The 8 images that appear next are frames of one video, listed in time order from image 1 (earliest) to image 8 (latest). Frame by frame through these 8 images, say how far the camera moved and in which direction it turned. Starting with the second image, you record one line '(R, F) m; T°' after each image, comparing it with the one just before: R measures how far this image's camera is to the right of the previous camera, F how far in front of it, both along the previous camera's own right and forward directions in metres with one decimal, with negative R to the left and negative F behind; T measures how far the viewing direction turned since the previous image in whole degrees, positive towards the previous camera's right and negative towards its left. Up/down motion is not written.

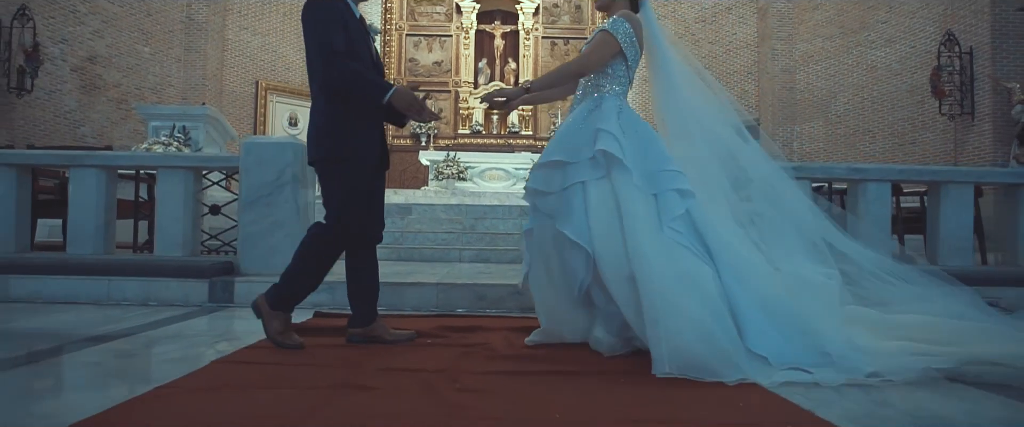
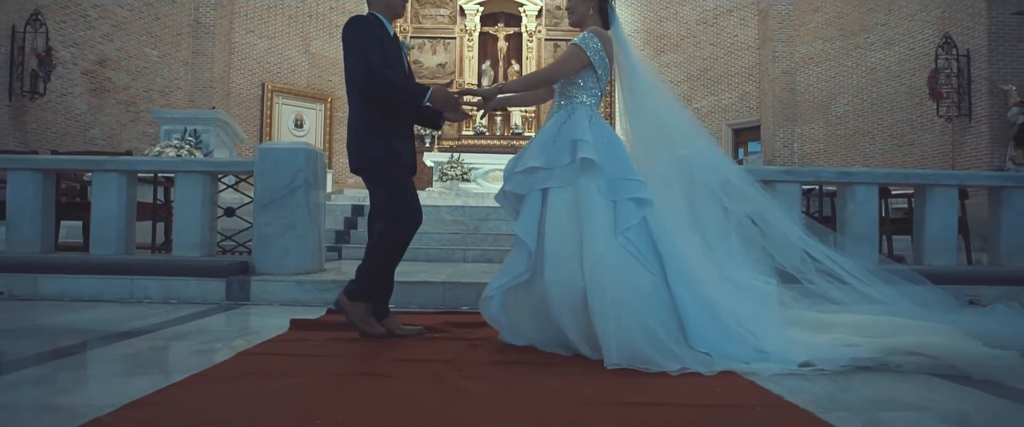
(0.0, -0.2) m; 0°
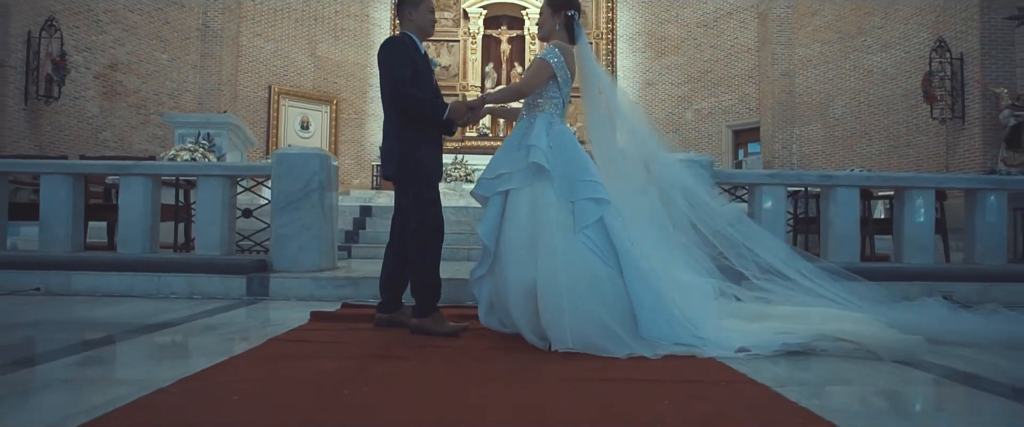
(0.0, -0.3) m; 0°
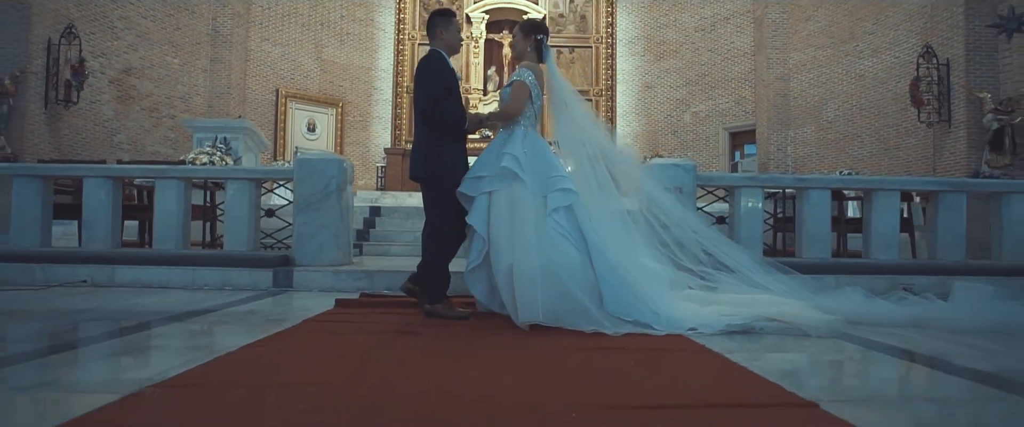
(0.0, -0.4) m; 0°
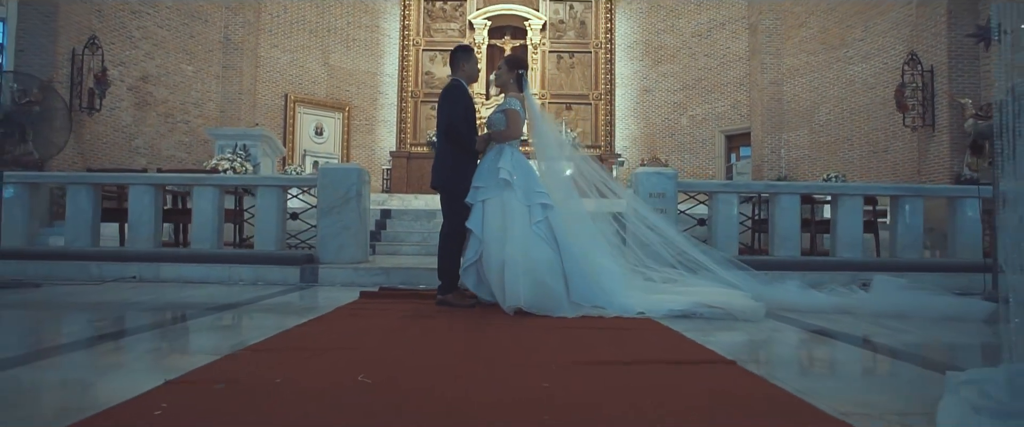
(0.0, -0.6) m; 0°
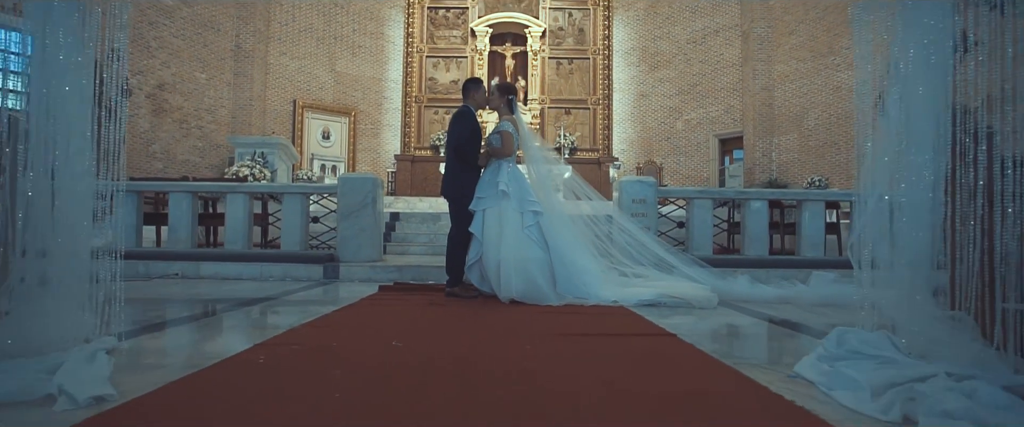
(0.0, -0.7) m; 0°
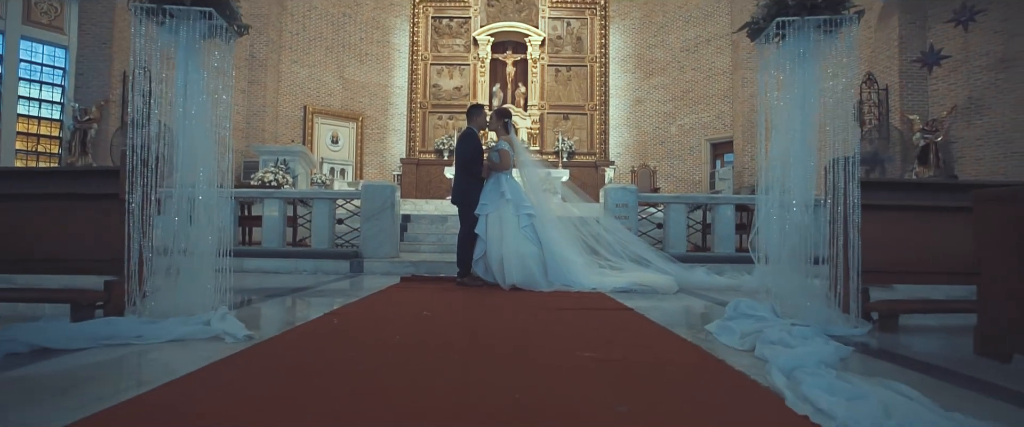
(0.0, -0.9) m; 0°
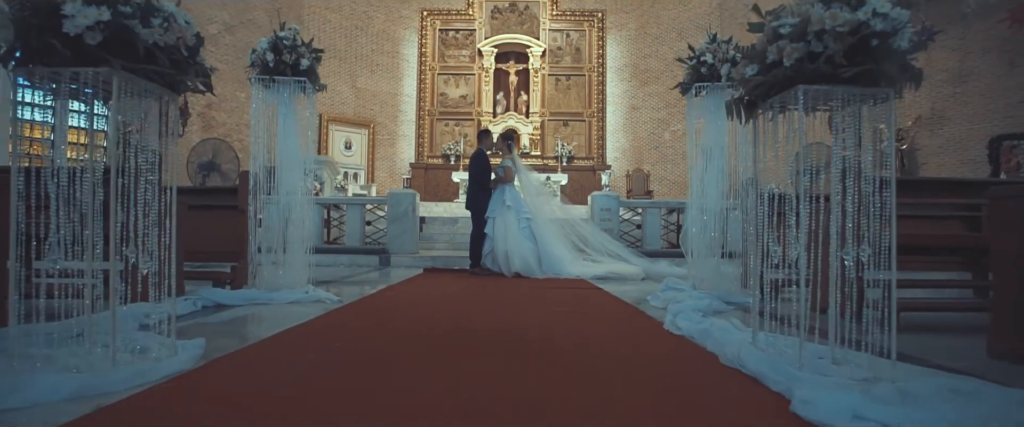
(0.0, -1.3) m; 0°
